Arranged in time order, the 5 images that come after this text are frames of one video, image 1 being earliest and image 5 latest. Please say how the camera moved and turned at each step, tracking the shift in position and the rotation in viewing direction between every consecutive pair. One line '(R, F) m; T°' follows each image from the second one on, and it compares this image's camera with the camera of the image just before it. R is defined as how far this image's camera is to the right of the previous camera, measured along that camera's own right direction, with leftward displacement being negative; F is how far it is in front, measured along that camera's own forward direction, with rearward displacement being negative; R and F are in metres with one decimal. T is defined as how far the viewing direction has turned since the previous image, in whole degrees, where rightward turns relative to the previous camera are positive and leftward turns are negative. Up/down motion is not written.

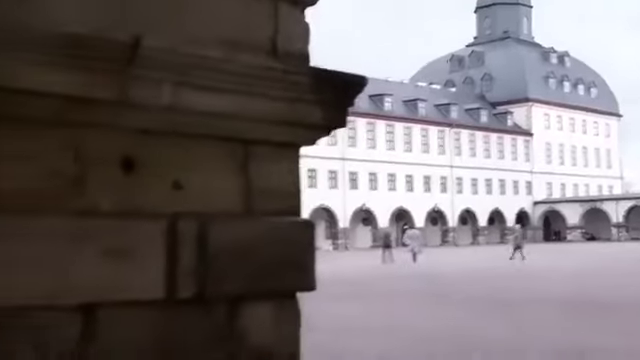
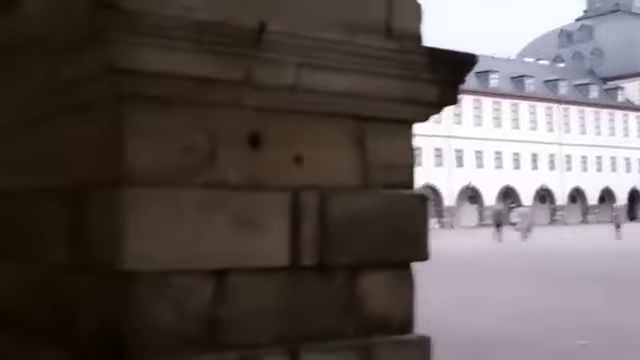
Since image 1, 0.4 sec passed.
(0.0, -0.1) m; -6°
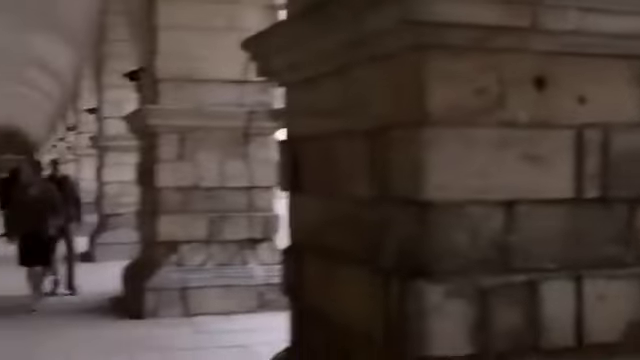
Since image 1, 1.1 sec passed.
(-0.1, -0.2) m; -15°
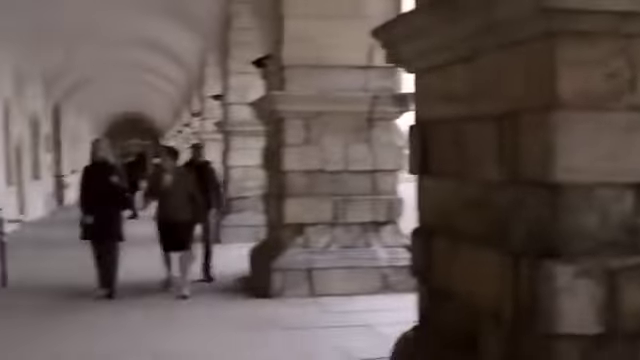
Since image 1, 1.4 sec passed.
(0.0, -0.1) m; -7°
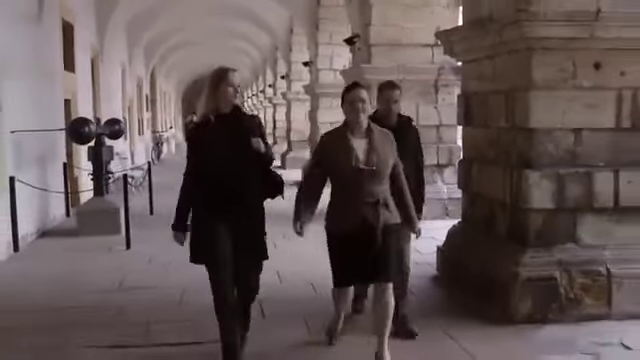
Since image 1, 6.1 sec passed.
(-0.1, -2.0) m; -4°
